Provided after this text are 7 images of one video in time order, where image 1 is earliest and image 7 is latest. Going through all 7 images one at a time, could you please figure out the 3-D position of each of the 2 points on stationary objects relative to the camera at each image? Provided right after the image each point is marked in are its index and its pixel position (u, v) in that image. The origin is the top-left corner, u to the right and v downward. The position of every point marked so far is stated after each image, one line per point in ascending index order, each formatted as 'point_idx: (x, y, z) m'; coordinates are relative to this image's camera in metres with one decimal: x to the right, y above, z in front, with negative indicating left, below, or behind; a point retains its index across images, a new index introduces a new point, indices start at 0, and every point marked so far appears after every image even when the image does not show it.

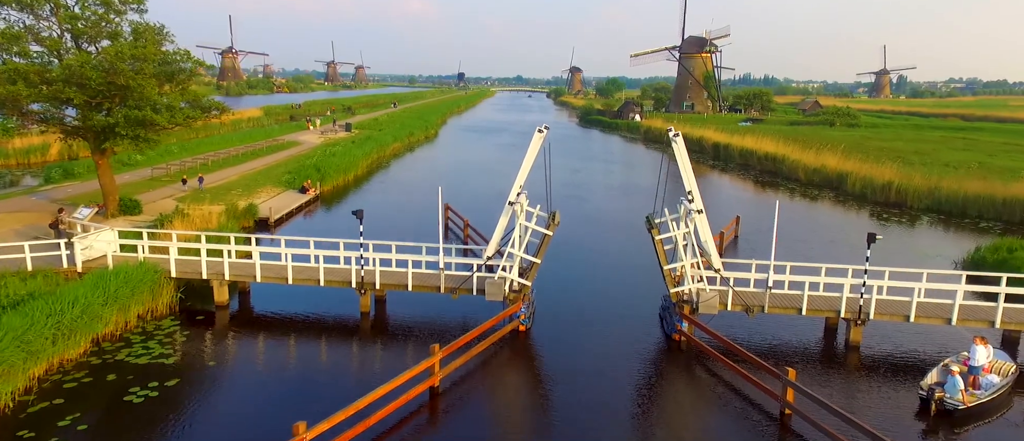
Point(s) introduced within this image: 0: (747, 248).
0: (+6.4, -0.7, +18.3) m
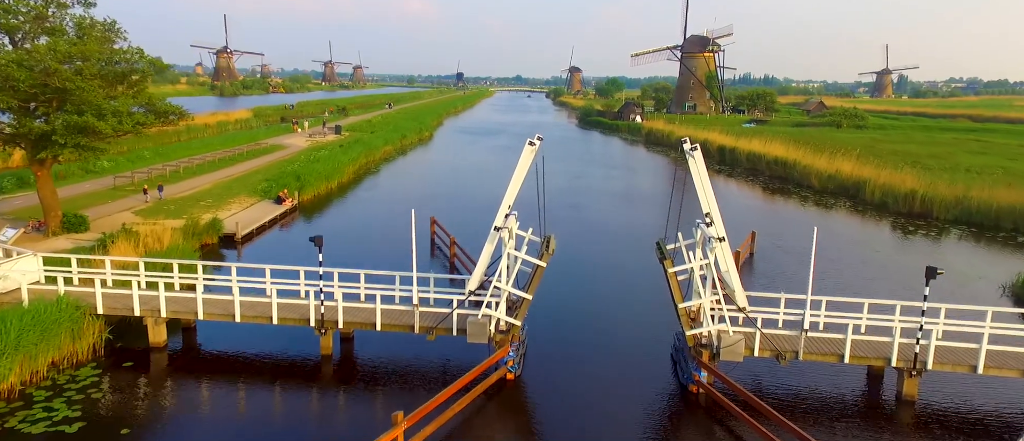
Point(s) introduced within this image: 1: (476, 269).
0: (+6.2, -1.1, +16.5) m
1: (-0.5, -0.7, +10.0) m
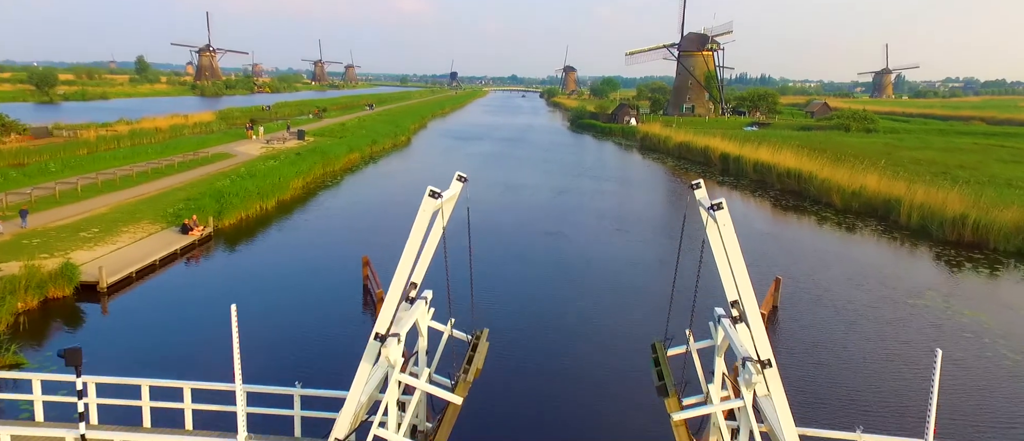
0: (+5.3, -2.0, +12.5) m
1: (-1.5, -1.6, +6.0) m
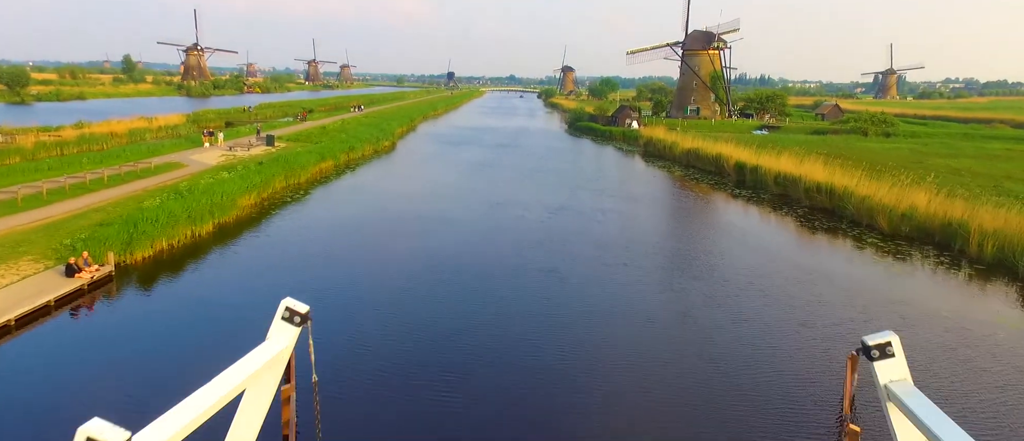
0: (+4.9, -2.7, +8.8) m
1: (-1.8, -2.4, +2.2) m
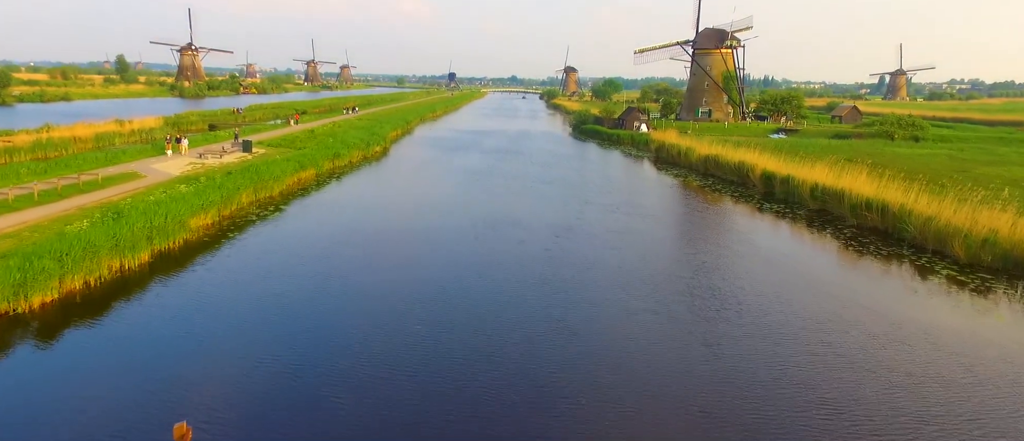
0: (+4.9, -3.4, +5.4) m
1: (-1.9, -3.0, -1.2) m
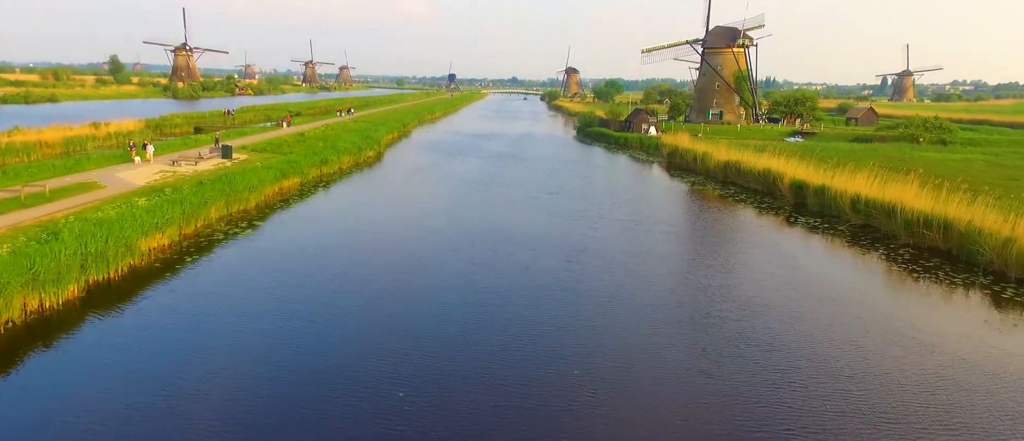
0: (+5.0, -3.9, +2.7) m
1: (-1.8, -3.5, -3.9) m
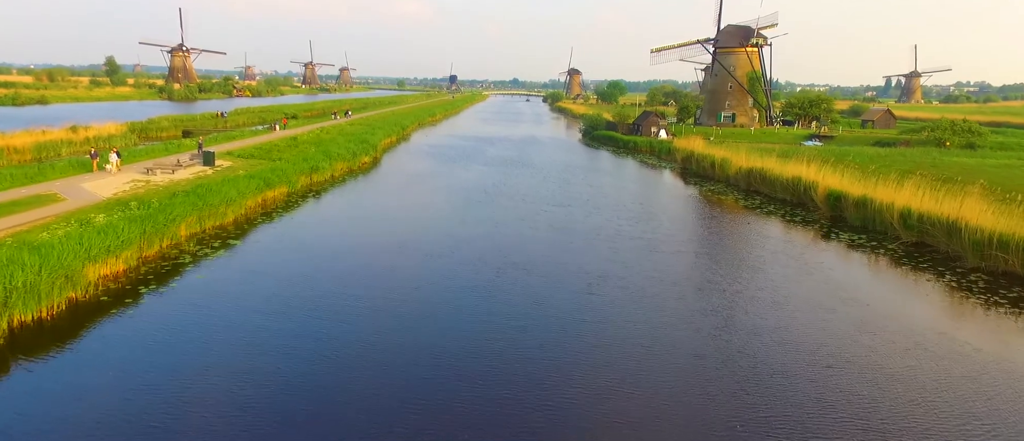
0: (+5.2, -4.4, +0.3) m
1: (-1.5, -3.9, -6.3) m
